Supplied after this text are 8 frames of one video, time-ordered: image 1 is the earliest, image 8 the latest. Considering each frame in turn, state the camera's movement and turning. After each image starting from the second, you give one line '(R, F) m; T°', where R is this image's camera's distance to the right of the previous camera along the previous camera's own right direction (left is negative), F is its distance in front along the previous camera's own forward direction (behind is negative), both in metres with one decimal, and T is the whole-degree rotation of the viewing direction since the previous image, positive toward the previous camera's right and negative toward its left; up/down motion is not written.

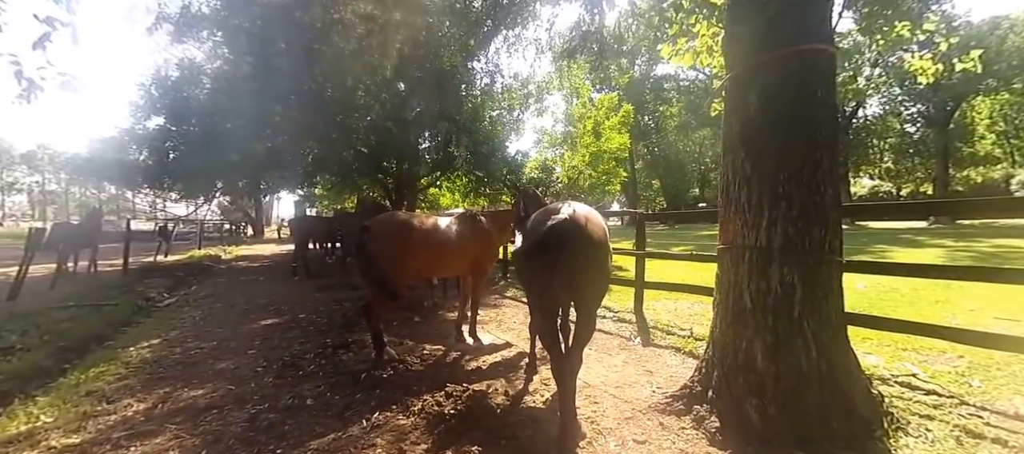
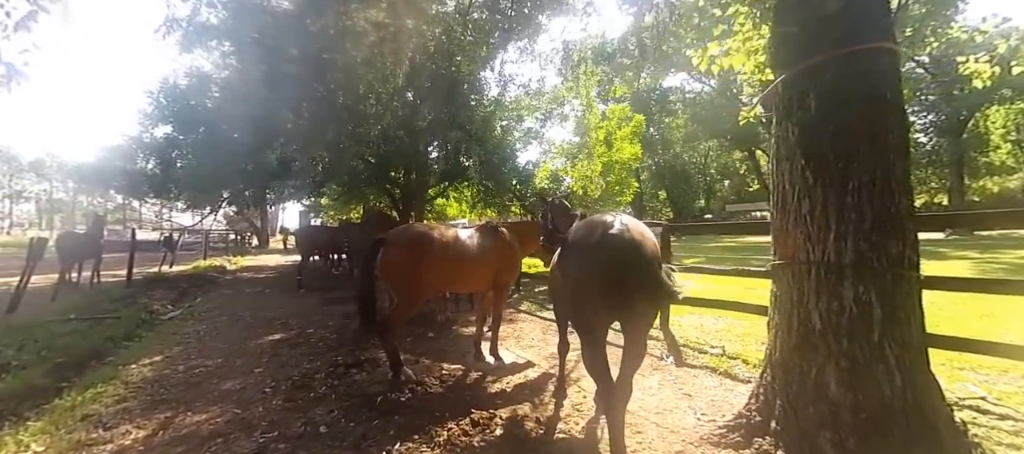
(-0.2, +0.2) m; 0°
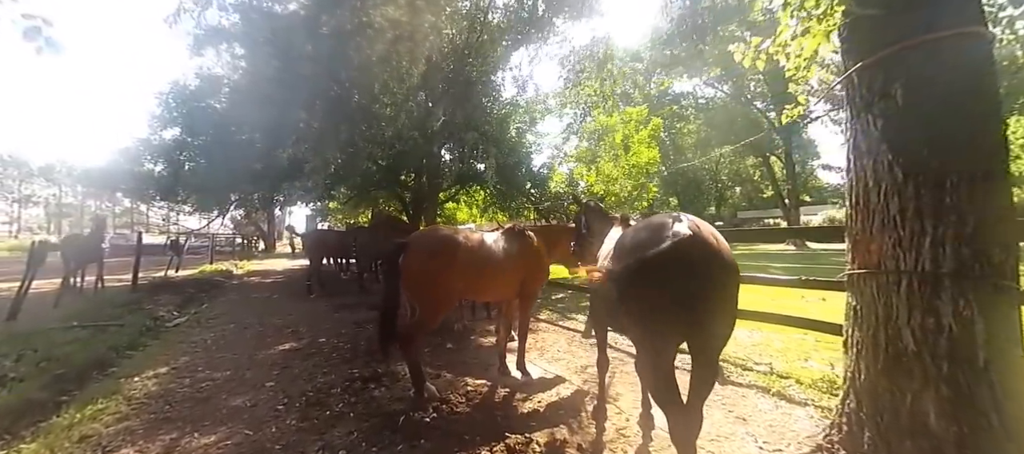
(-0.2, +0.3) m; -1°
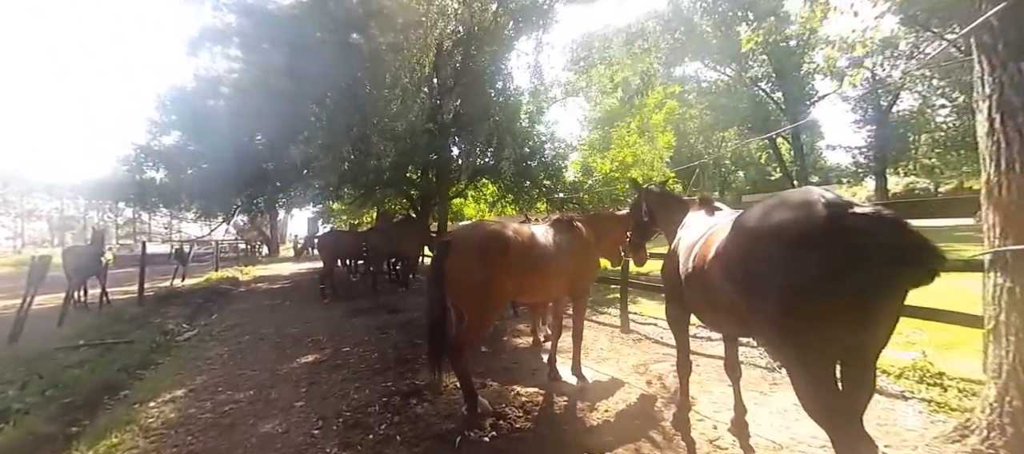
(-0.4, +0.4) m; 0°
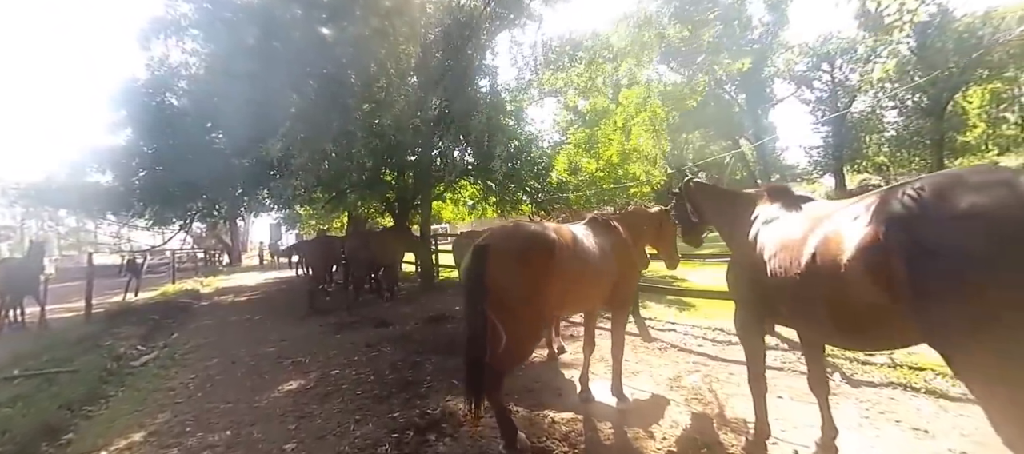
(-0.4, +0.5) m; +4°
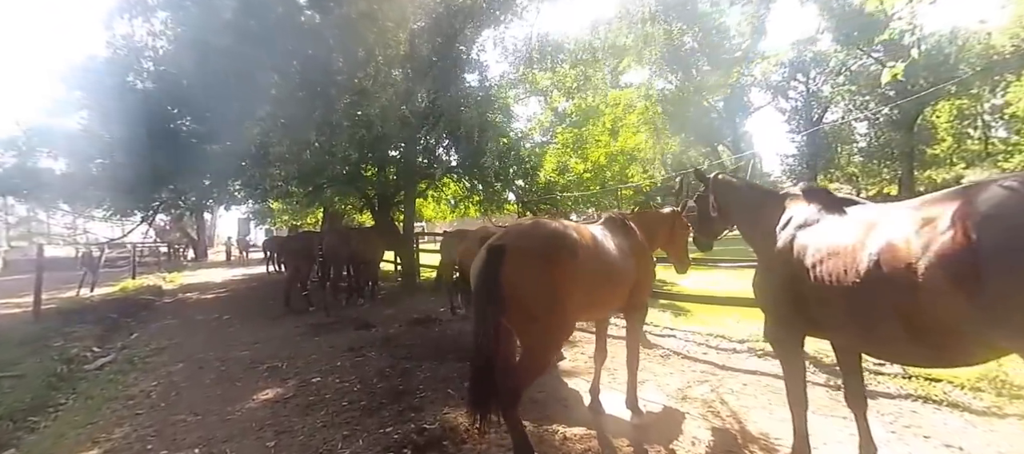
(-0.2, +0.3) m; +3°
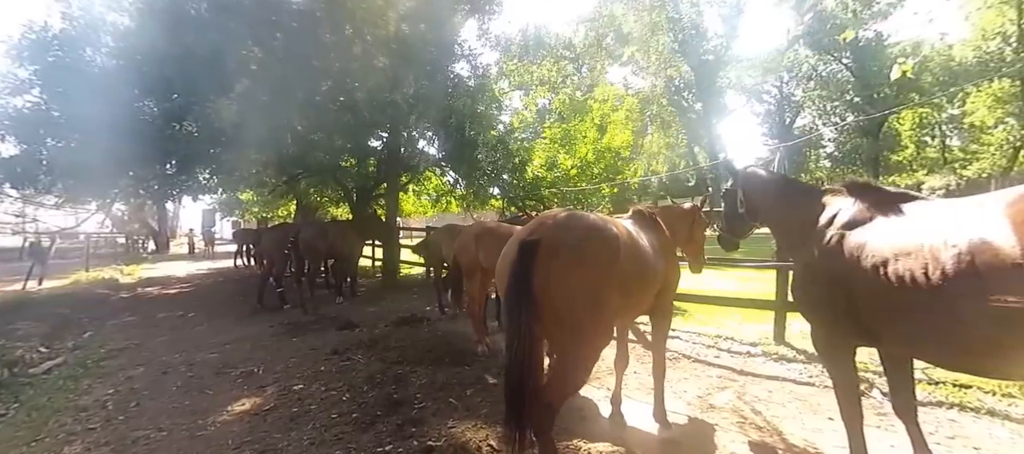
(-0.3, +0.3) m; +3°
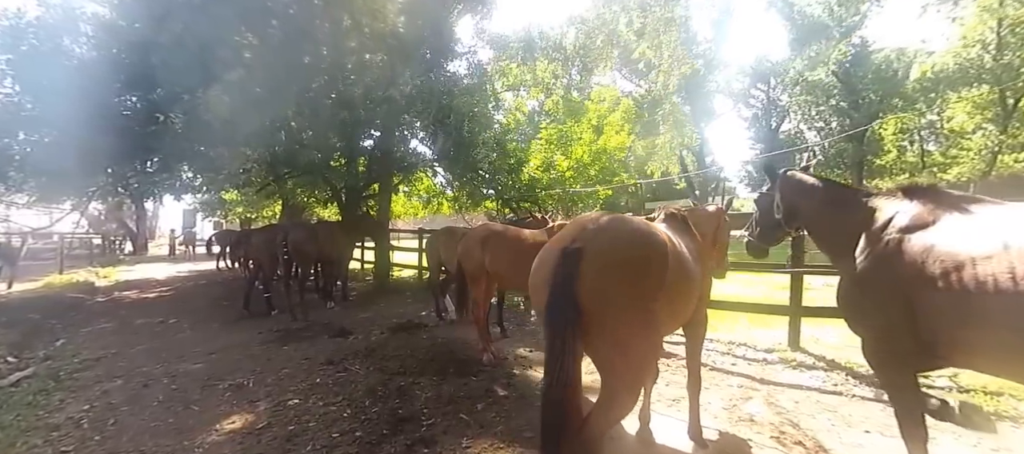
(-0.2, +0.2) m; +2°
